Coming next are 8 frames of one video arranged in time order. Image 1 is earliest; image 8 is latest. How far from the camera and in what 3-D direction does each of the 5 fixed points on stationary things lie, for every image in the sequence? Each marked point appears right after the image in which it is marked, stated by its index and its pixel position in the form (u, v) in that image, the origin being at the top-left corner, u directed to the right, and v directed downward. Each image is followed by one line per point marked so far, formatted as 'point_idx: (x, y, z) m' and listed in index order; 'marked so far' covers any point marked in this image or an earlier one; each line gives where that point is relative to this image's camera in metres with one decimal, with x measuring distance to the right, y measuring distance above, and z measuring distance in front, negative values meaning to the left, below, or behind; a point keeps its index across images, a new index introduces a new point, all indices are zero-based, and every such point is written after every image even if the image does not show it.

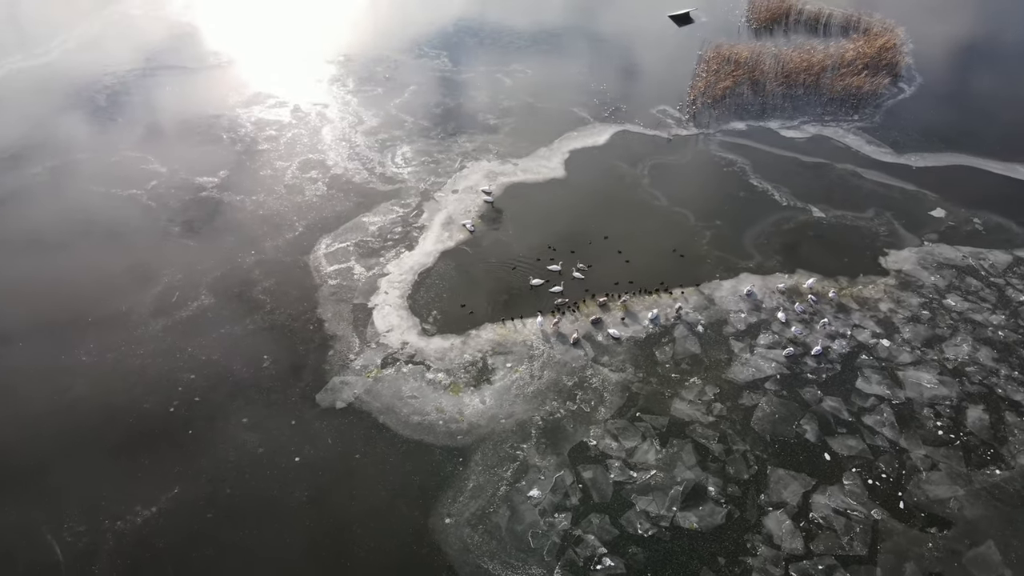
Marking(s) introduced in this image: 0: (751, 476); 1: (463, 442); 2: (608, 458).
0: (+5.1, -4.0, +15.9) m
1: (-1.1, -3.5, +16.7) m
2: (+2.1, -3.7, +16.3) m
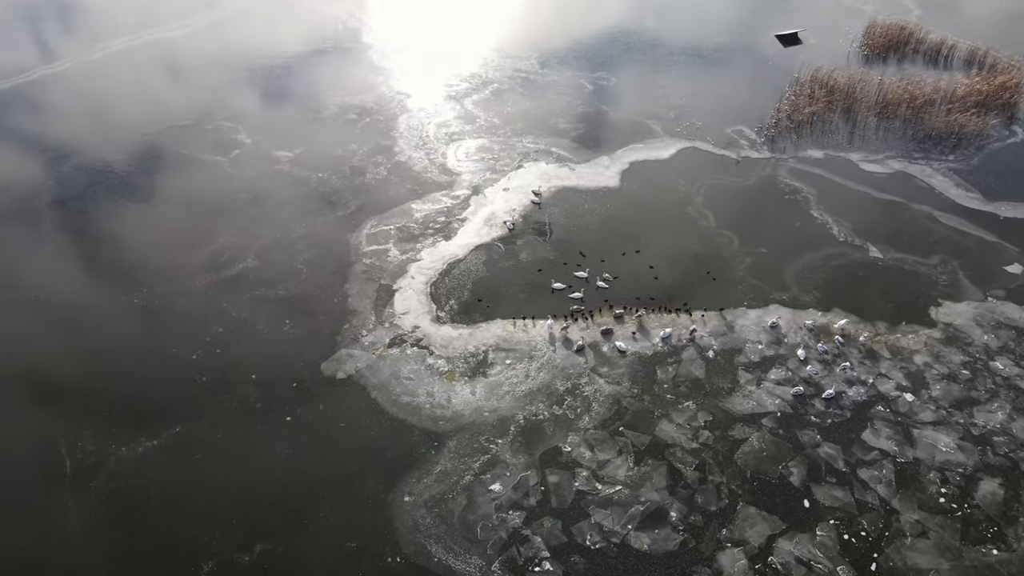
0: (+4.2, -4.6, +15.4) m
1: (-1.6, -3.2, +17.2) m
2: (+1.4, -3.9, +16.3) m
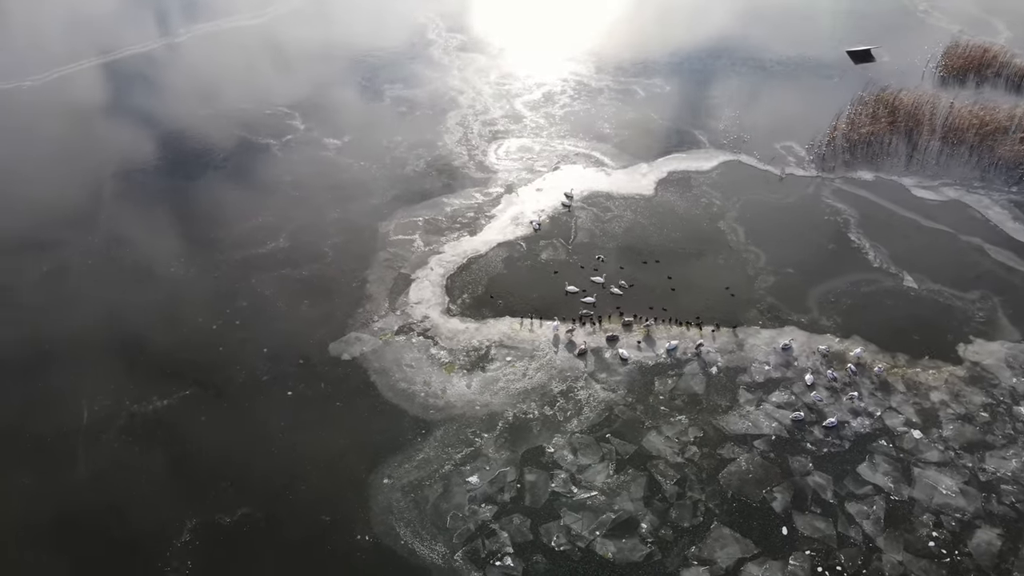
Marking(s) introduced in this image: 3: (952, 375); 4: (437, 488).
0: (+3.6, -4.9, +15.2) m
1: (-1.9, -3.0, +17.6) m
2: (+1.0, -4.0, +16.4) m
3: (+10.9, -2.2, +18.5) m
4: (-1.6, -4.3, +15.9) m
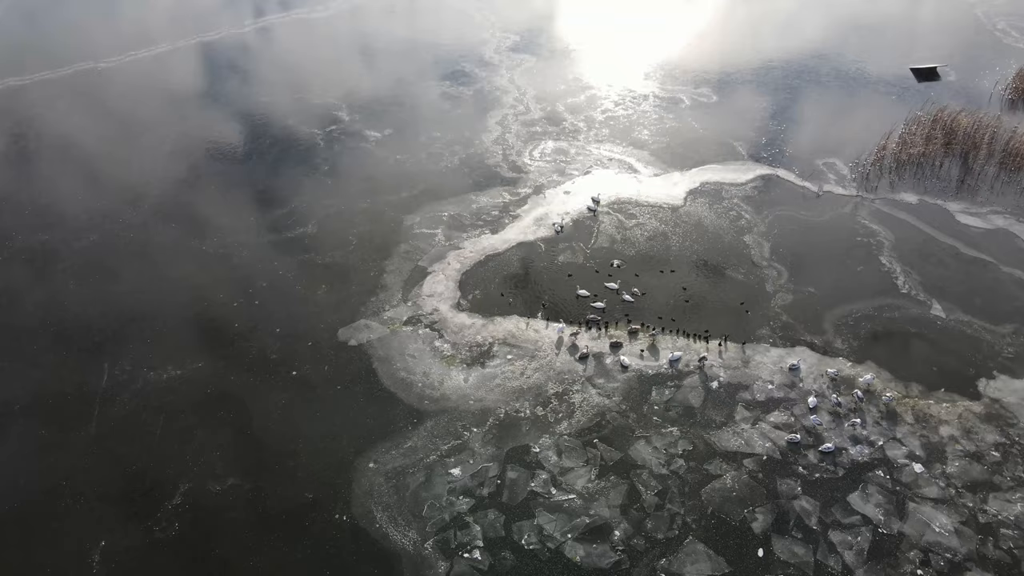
0: (+3.1, -5.1, +15.1) m
1: (-2.1, -2.9, +17.9) m
2: (+0.6, -4.0, +16.5) m
3: (+10.8, -2.9, +17.7) m
4: (-2.0, -4.1, +16.3) m
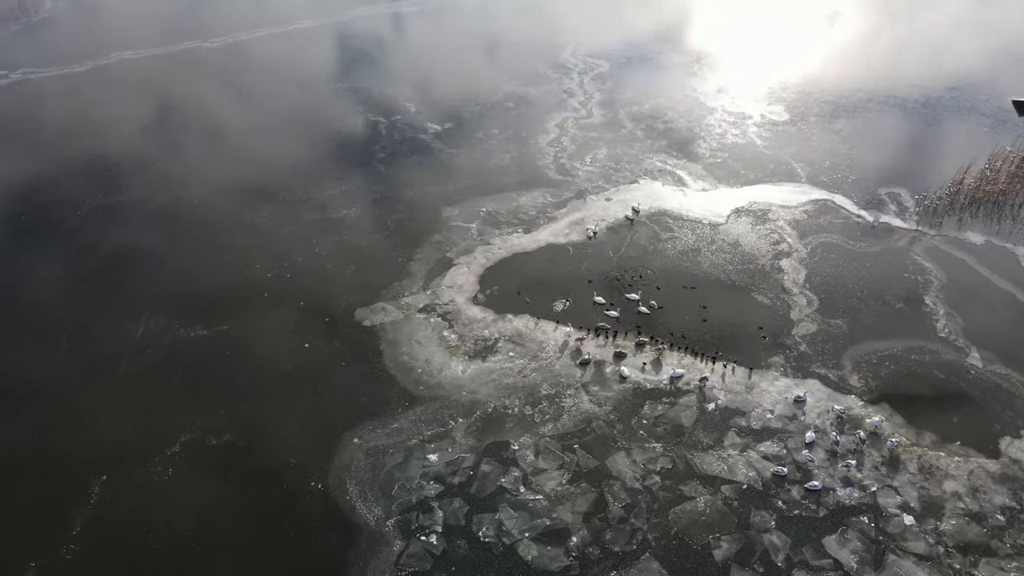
0: (+2.2, -5.3, +15.0) m
1: (-2.3, -2.6, +18.5) m
2: (0.0, -4.0, +16.7) m
3: (+10.3, -4.0, +16.5) m
4: (-2.6, -3.8, +16.8) m
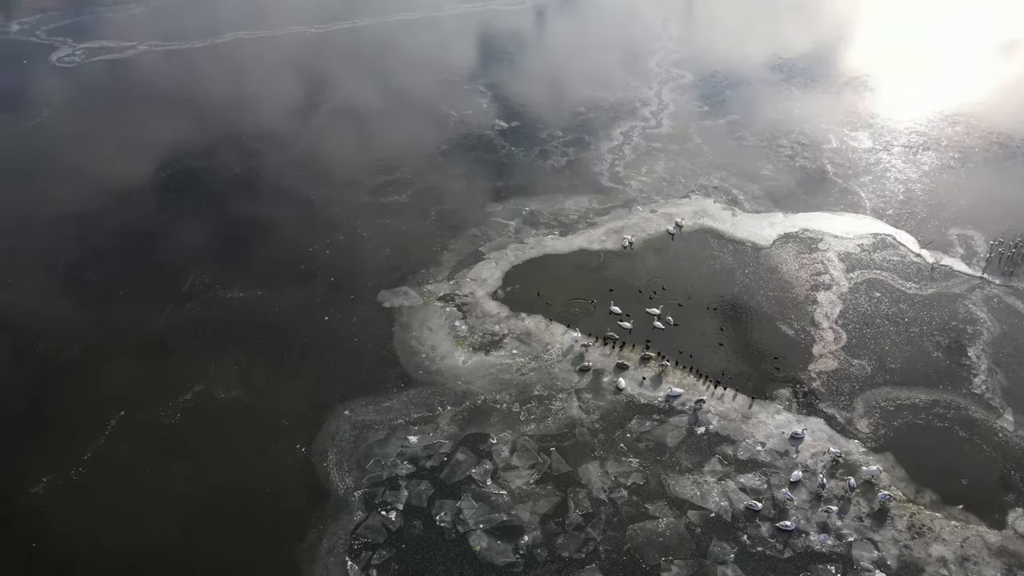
0: (+1.1, -5.4, +15.0) m
1: (-2.4, -2.3, +19.1) m
2: (-0.6, -3.9, +17.0) m
3: (+9.5, -5.1, +15.2) m
4: (-3.1, -3.4, +17.6) m
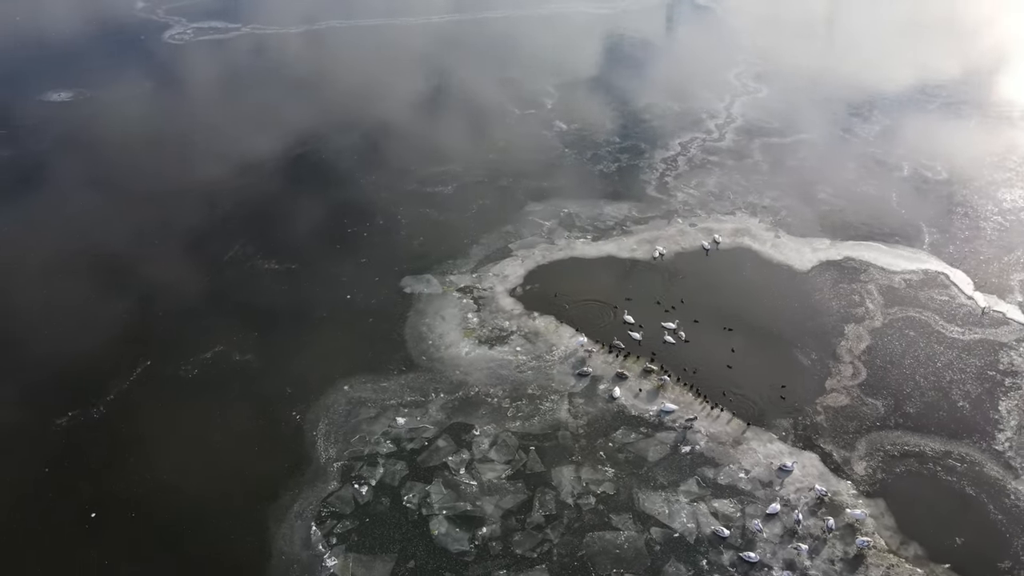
0: (+0.2, -5.4, +15.2) m
1: (-2.4, -1.9, +19.7) m
2: (-1.1, -3.7, +17.4) m
3: (+8.5, -6.0, +14.2) m
4: (-3.4, -3.0, +18.2) m
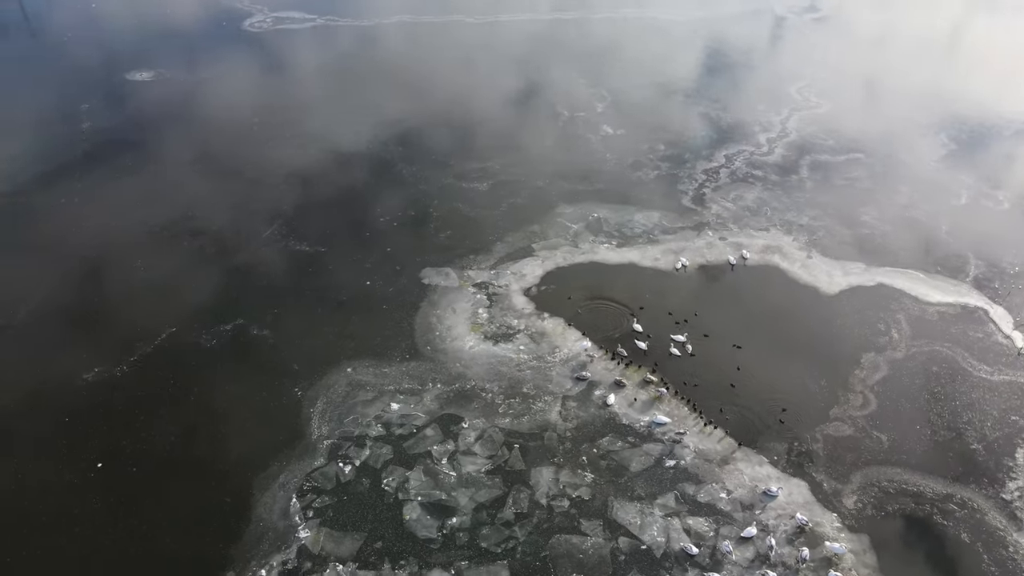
0: (-0.6, -5.4, +15.4) m
1: (-2.4, -1.7, +20.1) m
2: (-1.4, -3.6, +17.7) m
3: (+7.5, -6.6, +13.5) m
4: (-3.6, -2.7, +18.8) m
